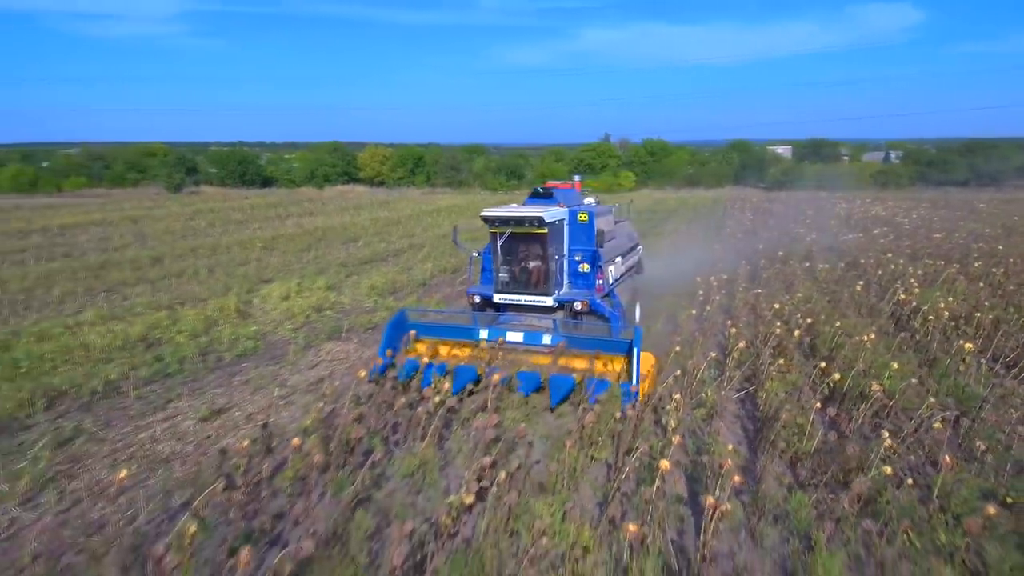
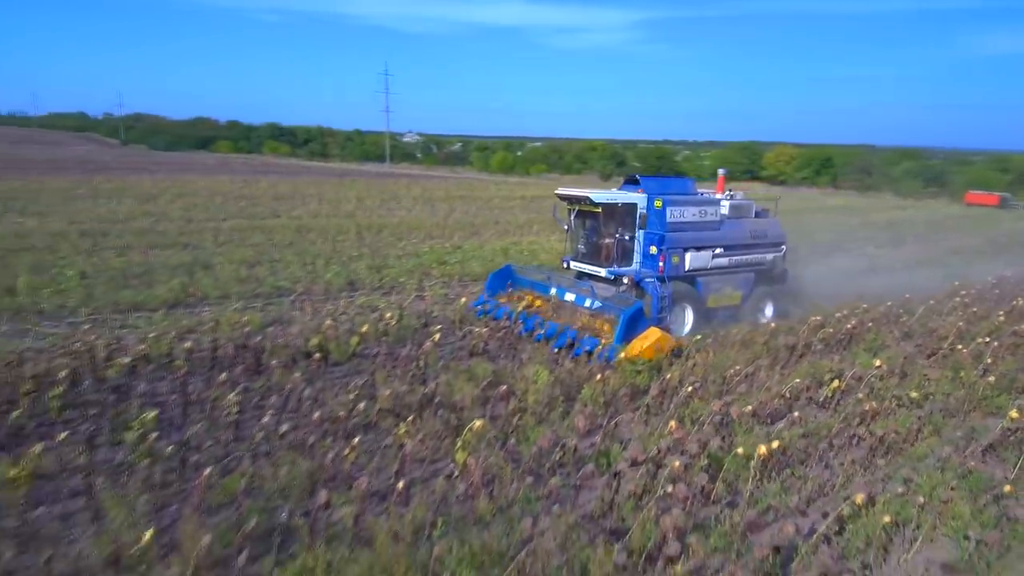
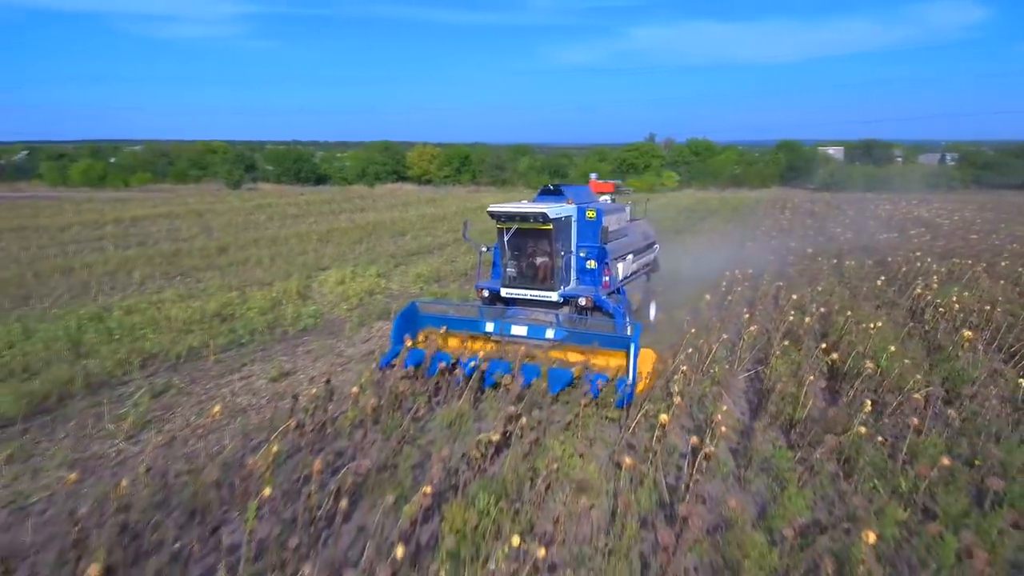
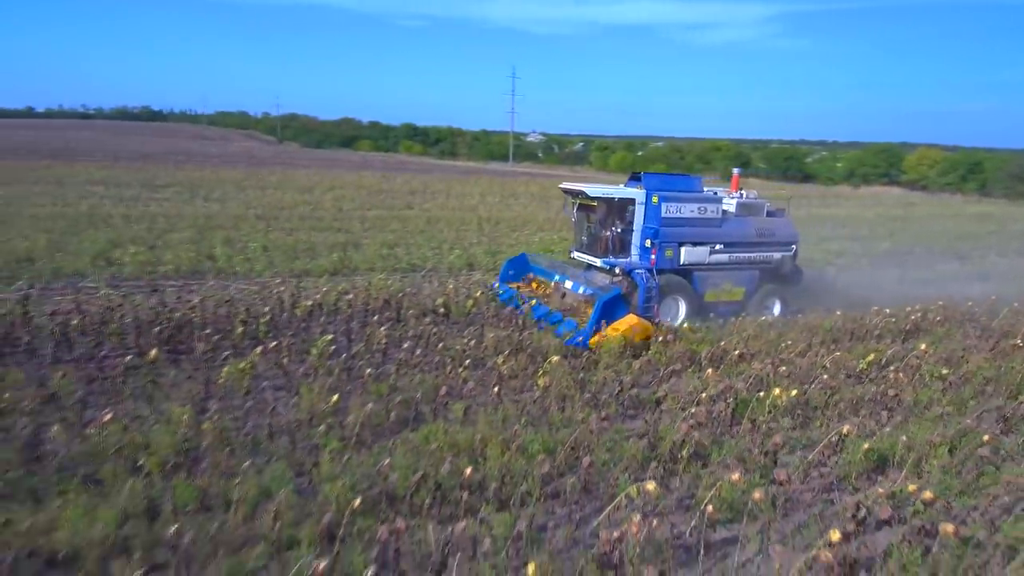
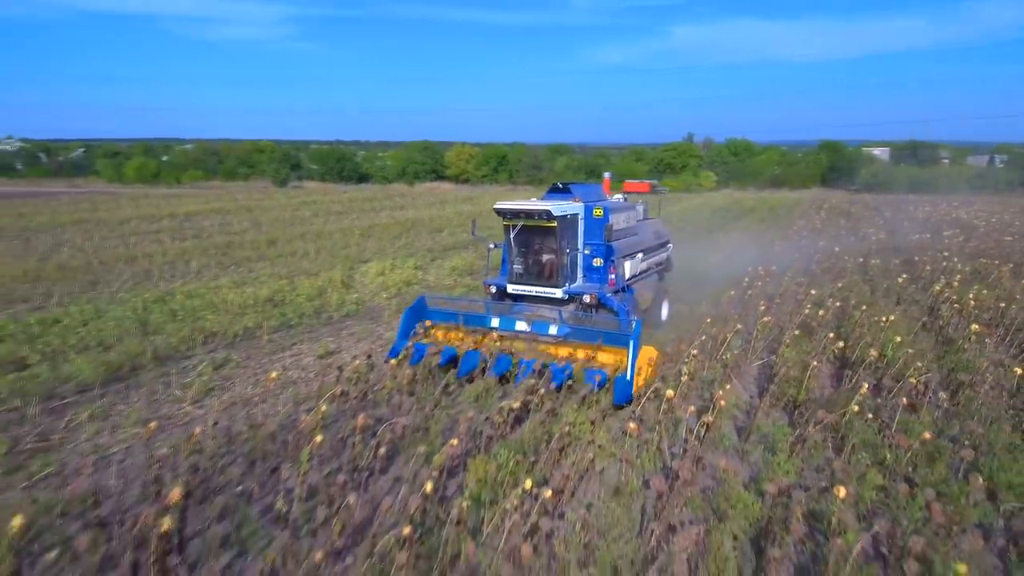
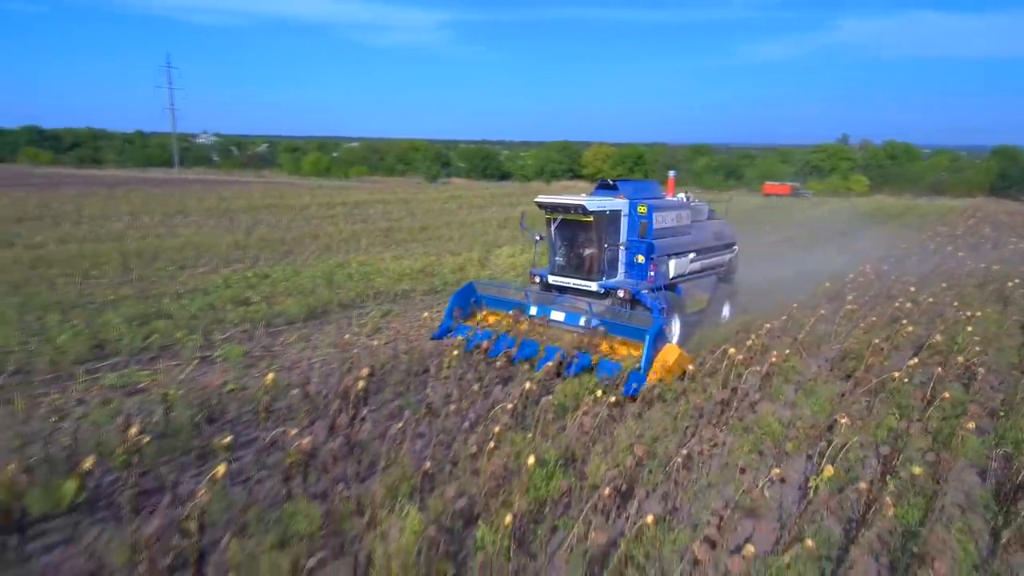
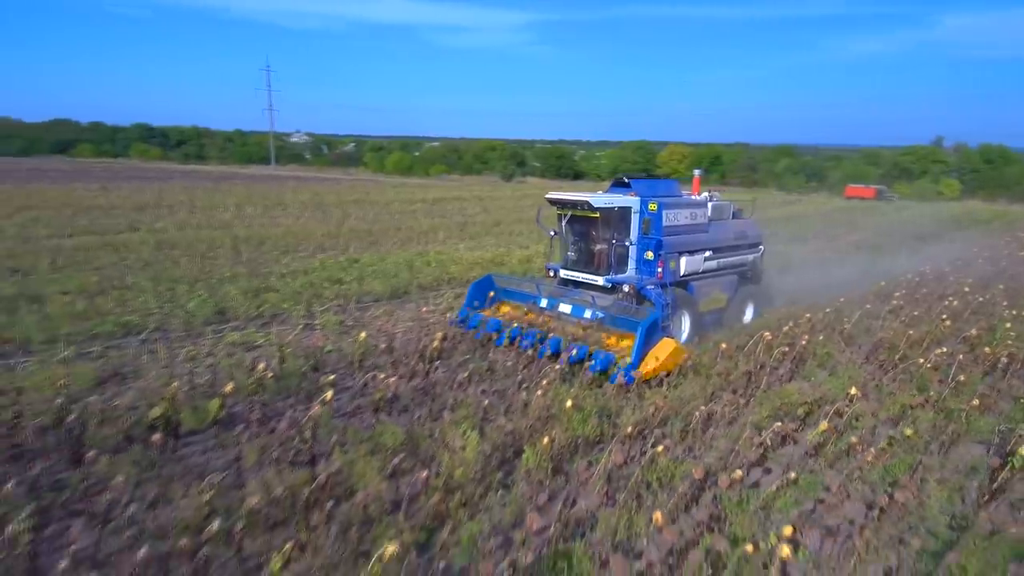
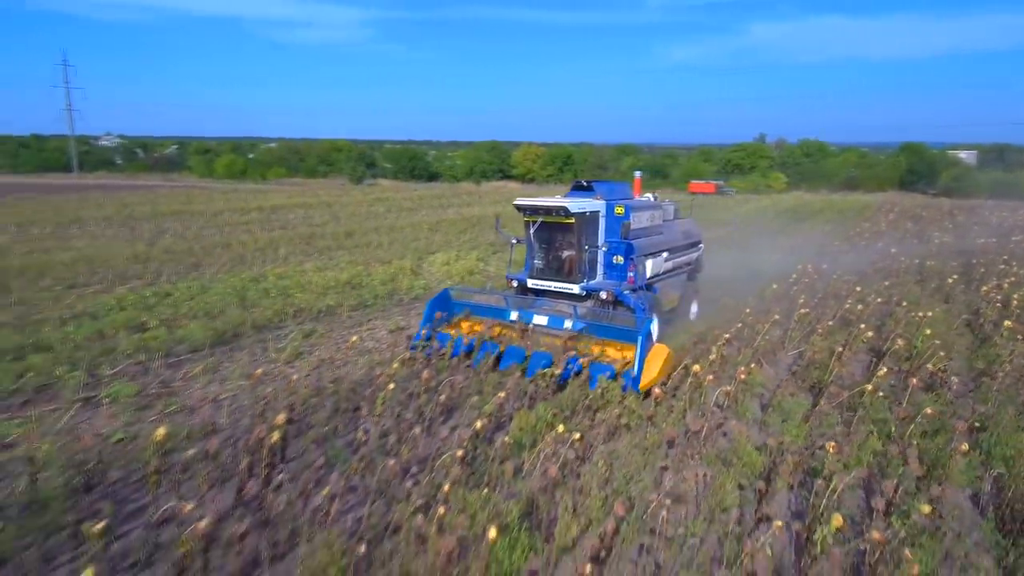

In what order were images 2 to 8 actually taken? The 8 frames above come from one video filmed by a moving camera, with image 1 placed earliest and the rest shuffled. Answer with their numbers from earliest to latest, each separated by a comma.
3, 5, 8, 6, 7, 2, 4
